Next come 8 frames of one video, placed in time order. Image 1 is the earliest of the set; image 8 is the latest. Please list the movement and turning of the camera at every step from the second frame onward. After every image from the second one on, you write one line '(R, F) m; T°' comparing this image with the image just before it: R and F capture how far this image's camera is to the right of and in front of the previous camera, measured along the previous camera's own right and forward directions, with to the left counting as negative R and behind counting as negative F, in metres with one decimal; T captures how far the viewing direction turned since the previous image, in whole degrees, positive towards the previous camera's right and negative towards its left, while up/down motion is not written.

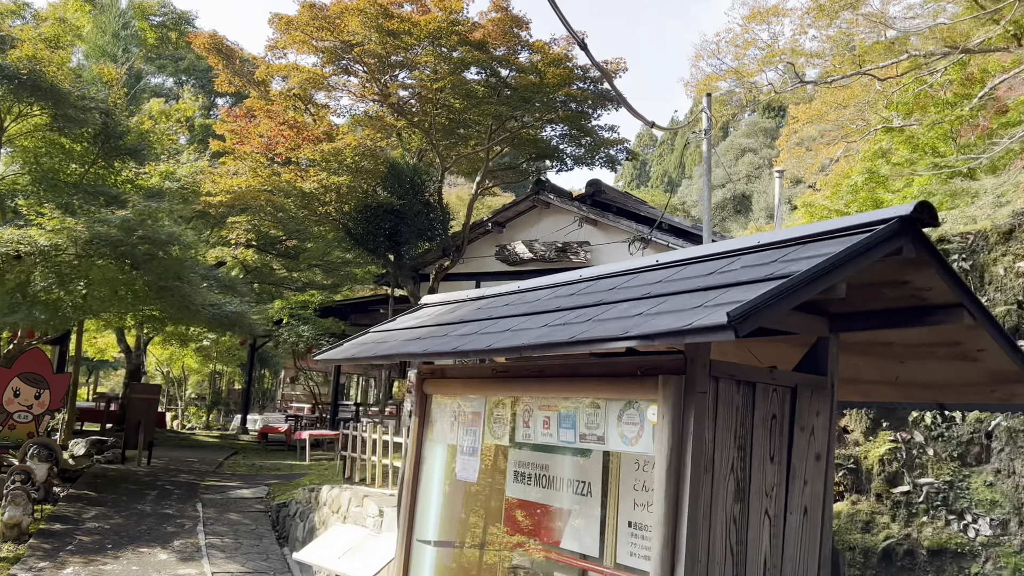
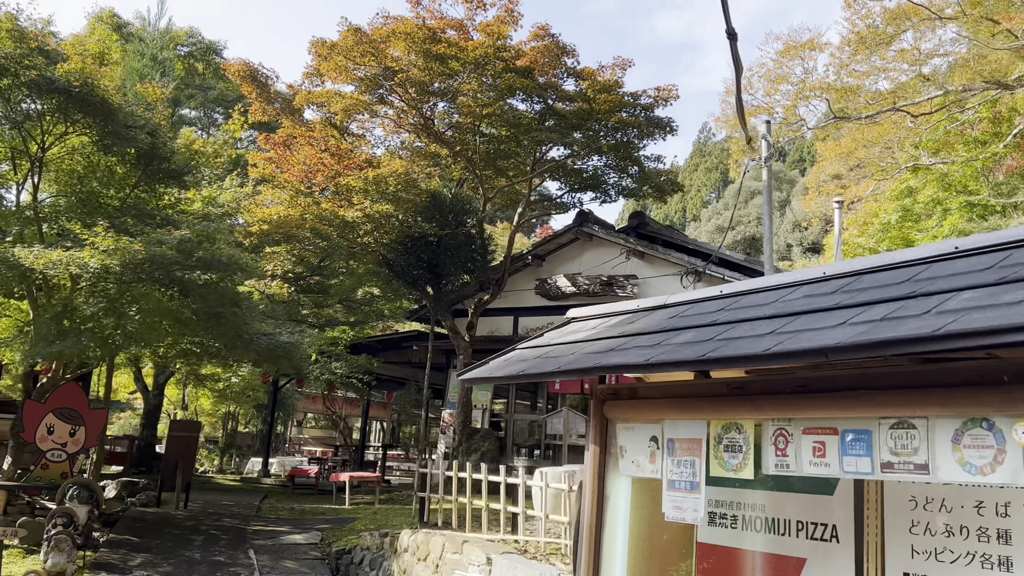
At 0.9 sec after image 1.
(-0.8, +0.7) m; 0°
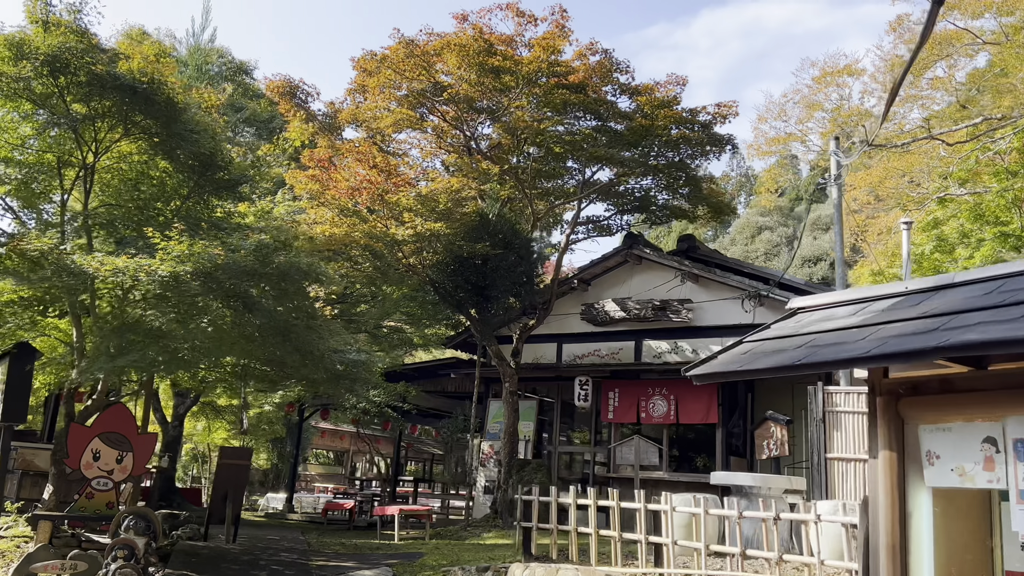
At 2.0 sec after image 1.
(-1.0, +0.7) m; 0°
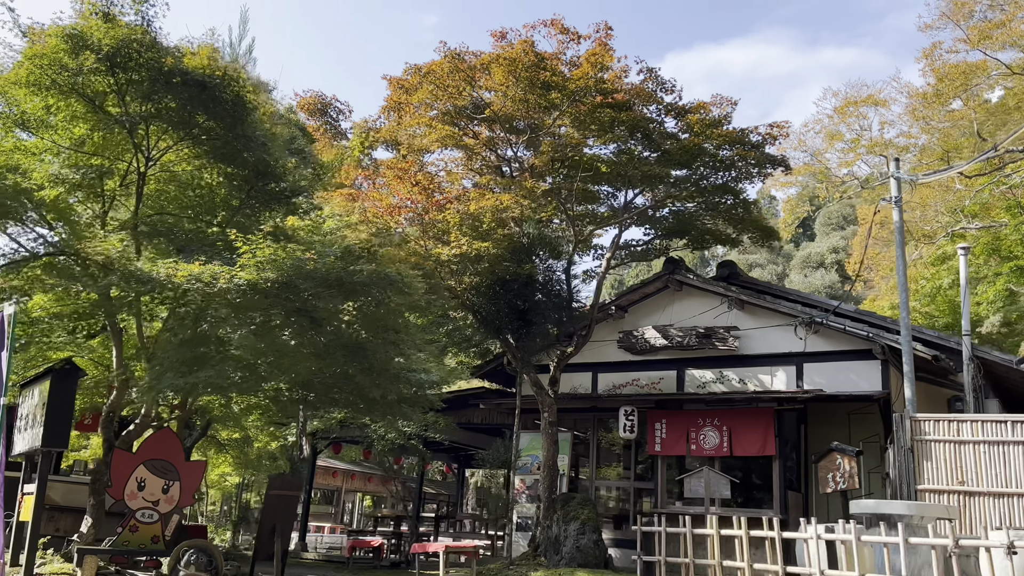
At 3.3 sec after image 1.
(-1.1, +0.7) m; +2°
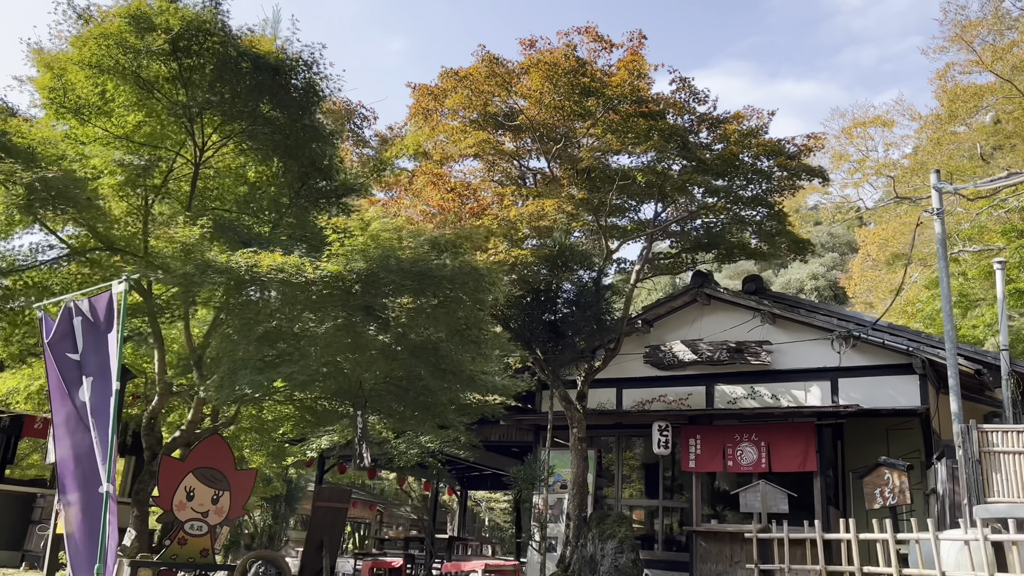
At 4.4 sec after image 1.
(-1.0, +0.4) m; +2°
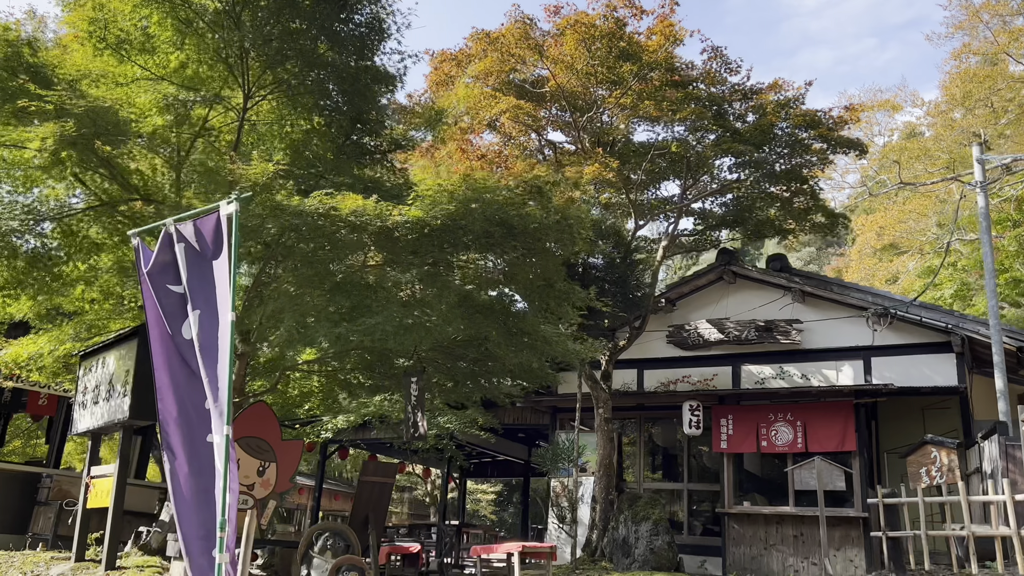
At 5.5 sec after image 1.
(-0.9, +0.6) m; +2°
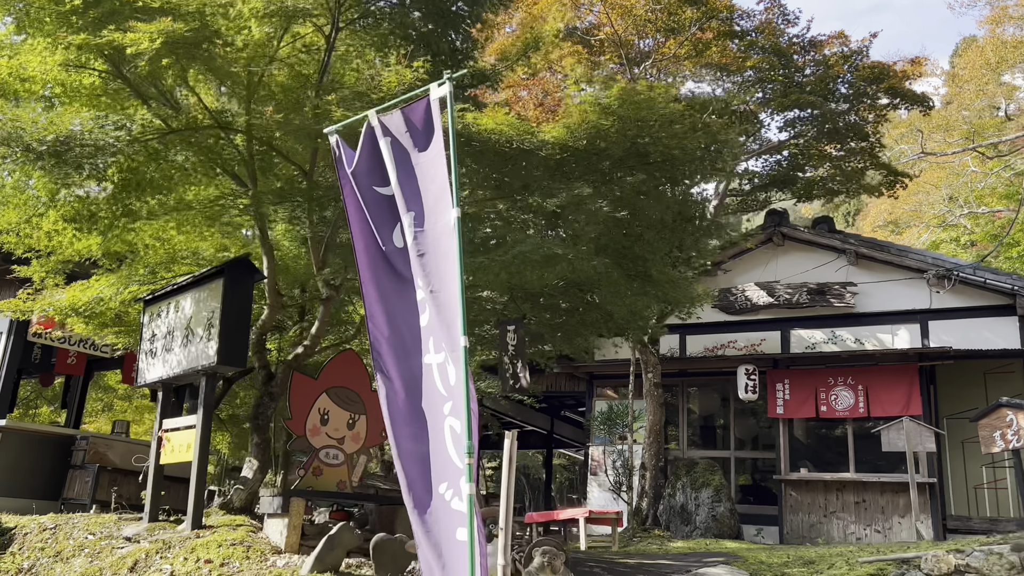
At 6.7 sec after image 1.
(-1.1, +0.6) m; +2°
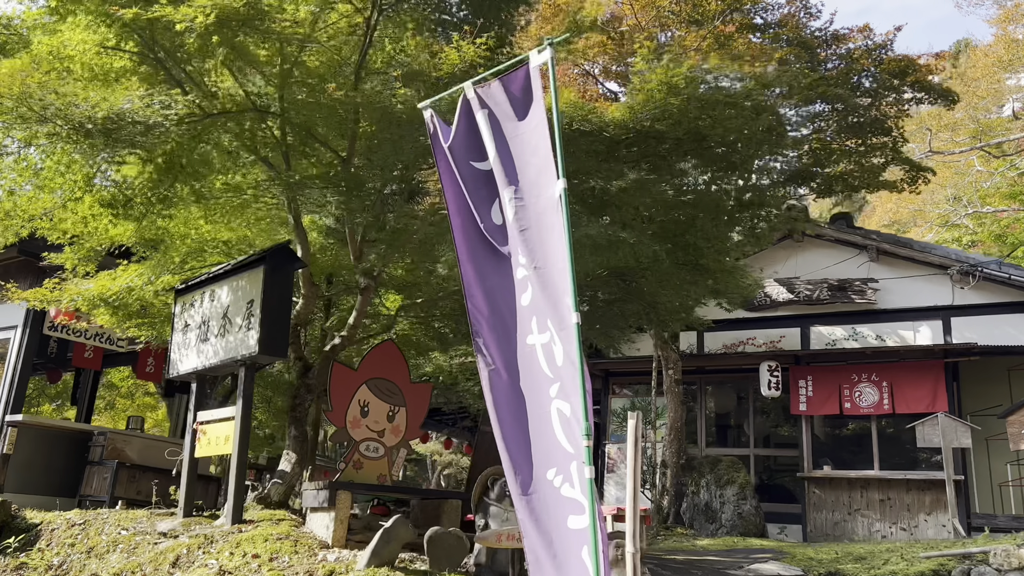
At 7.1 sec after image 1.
(-0.4, +0.2) m; +1°
